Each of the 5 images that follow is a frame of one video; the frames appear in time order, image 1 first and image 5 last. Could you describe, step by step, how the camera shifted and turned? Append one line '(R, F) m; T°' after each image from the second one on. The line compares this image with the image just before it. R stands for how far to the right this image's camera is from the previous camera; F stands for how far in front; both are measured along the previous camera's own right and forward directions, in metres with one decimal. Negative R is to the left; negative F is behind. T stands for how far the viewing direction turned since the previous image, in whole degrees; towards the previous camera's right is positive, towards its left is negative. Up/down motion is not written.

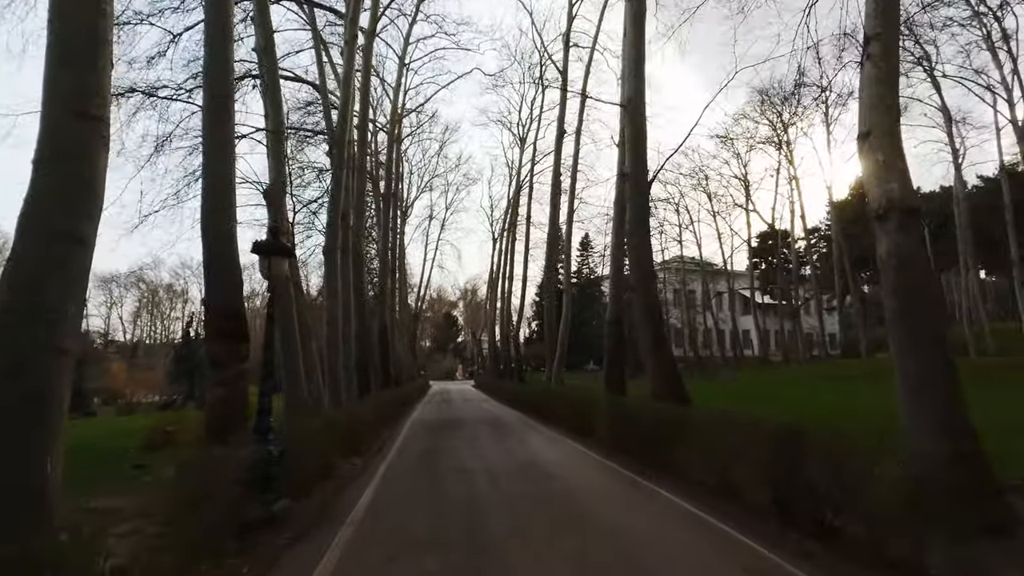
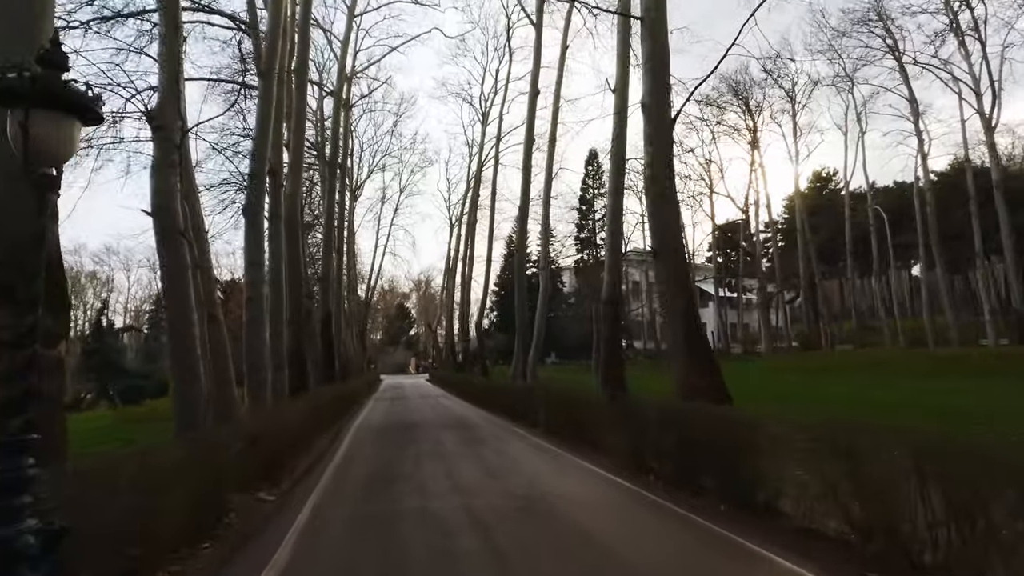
(-0.5, +5.0) m; +3°
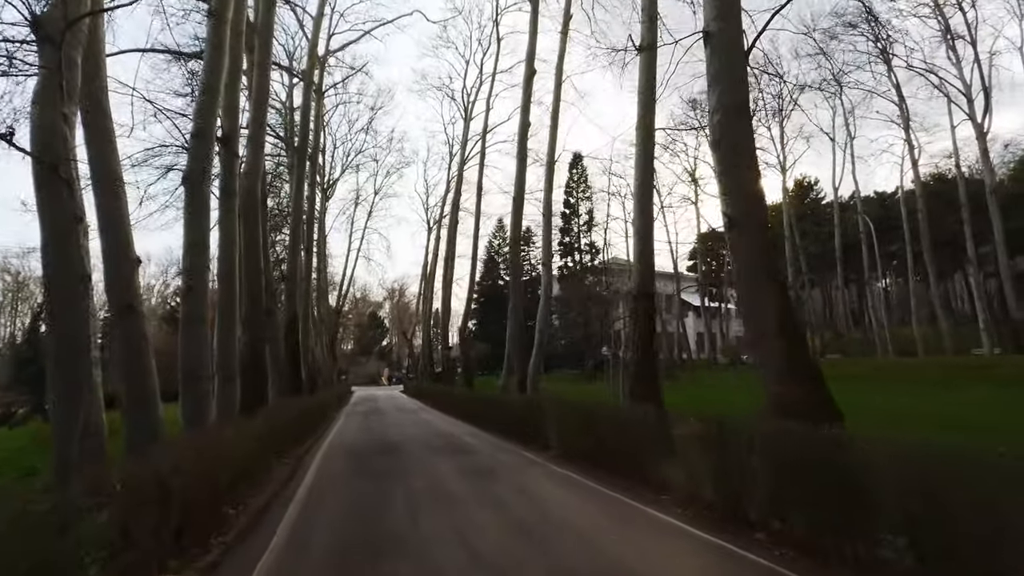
(-0.7, +3.9) m; +2°
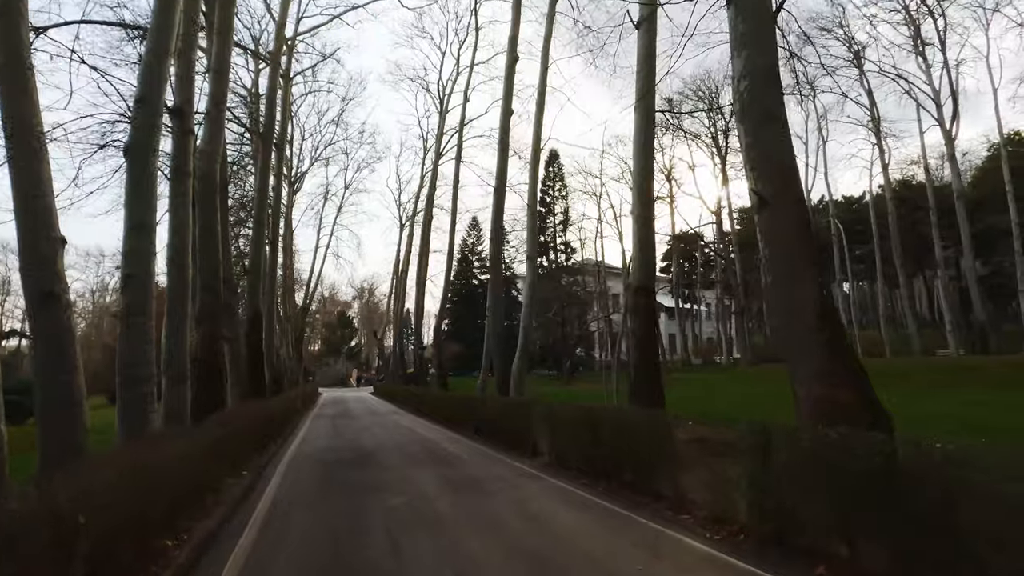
(-0.3, +1.7) m; +2°
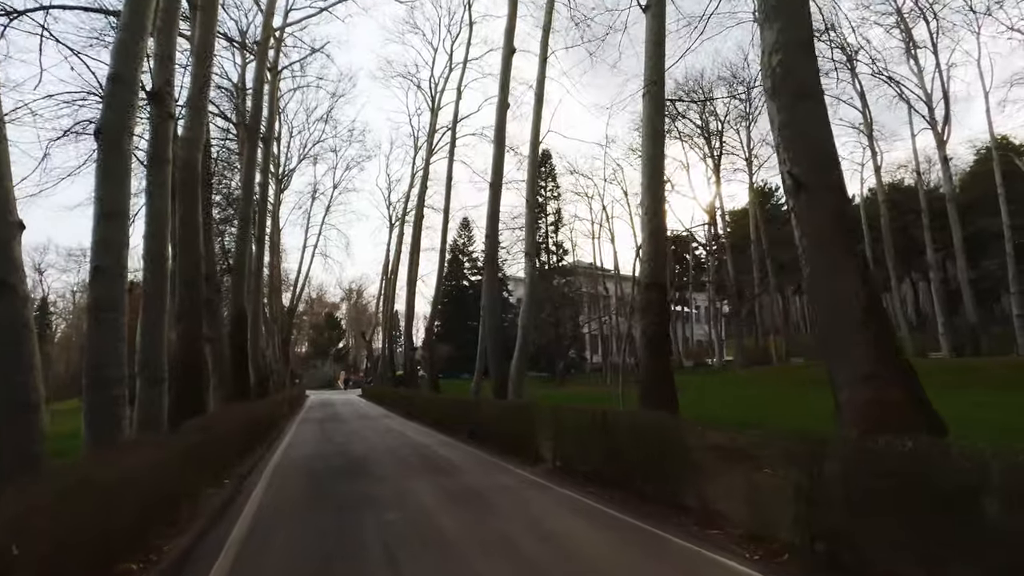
(-0.2, +1.0) m; +1°
